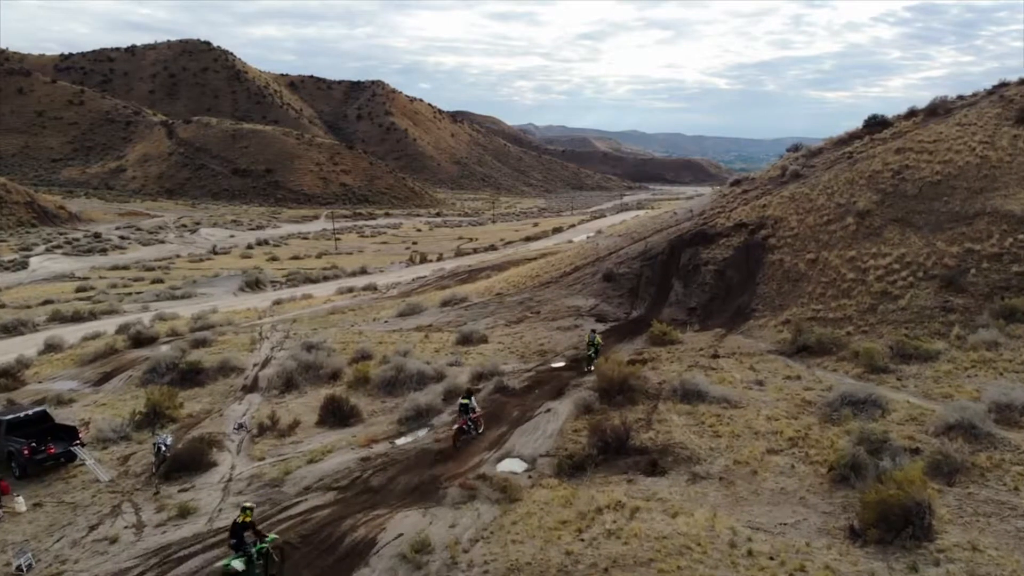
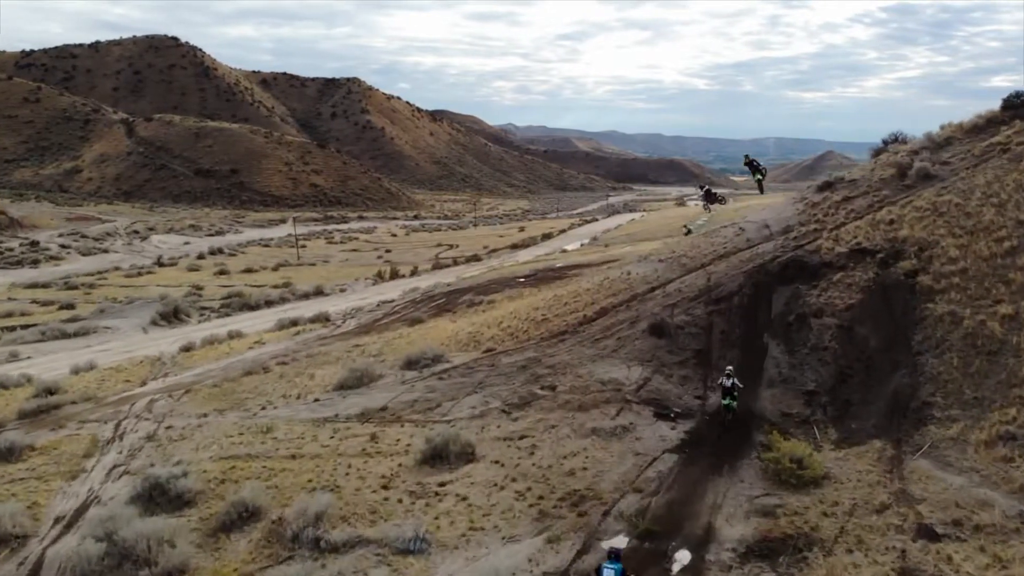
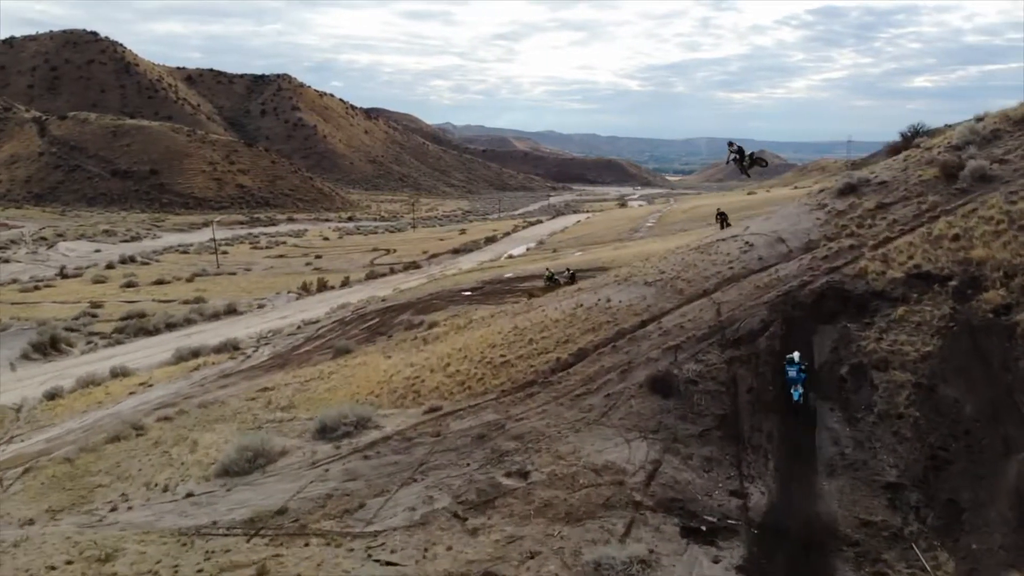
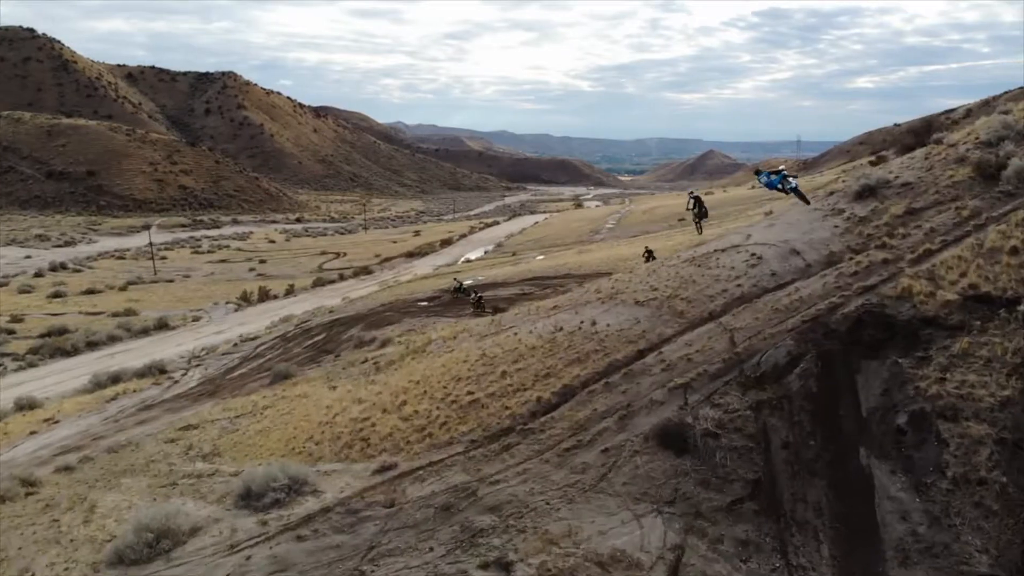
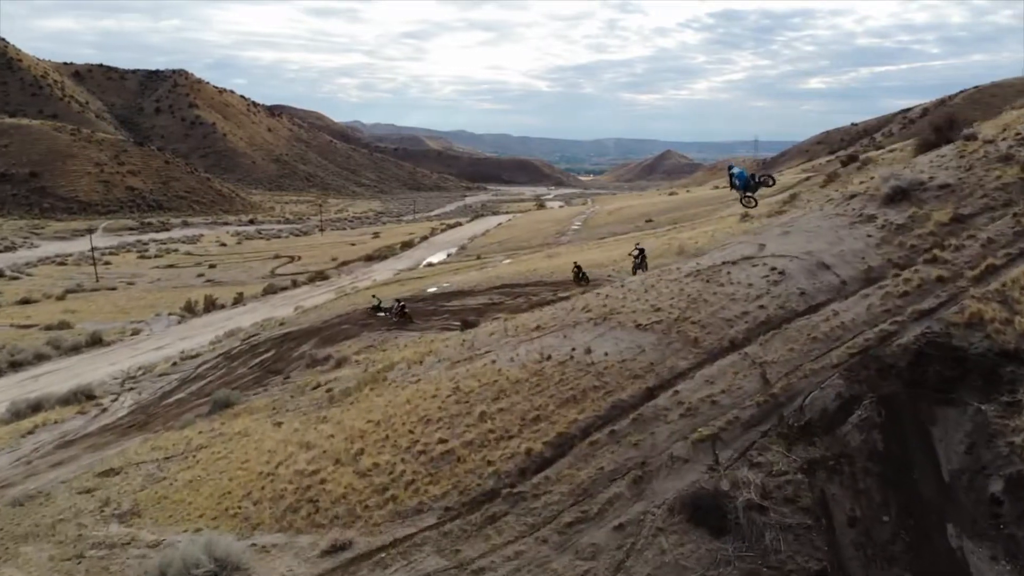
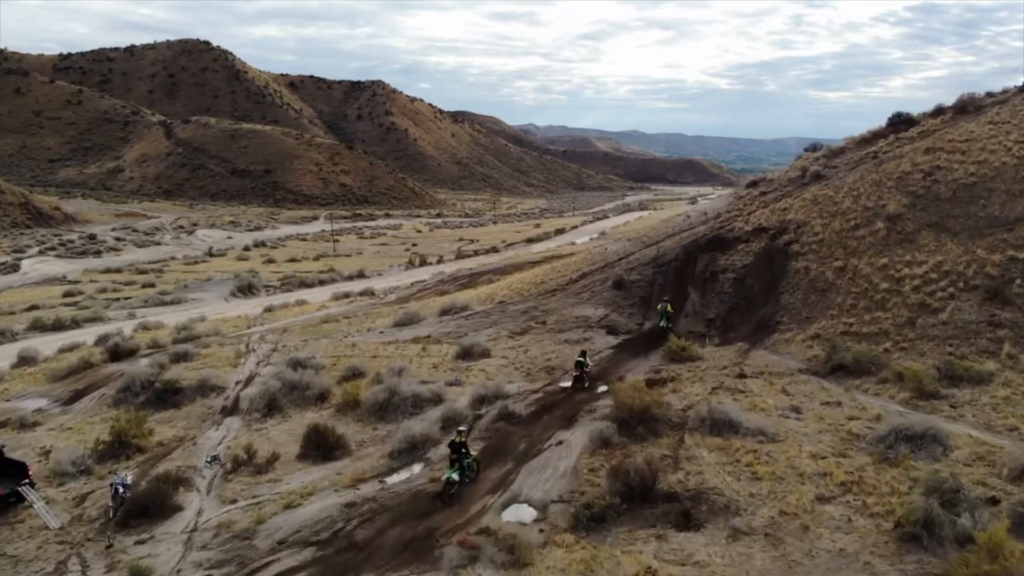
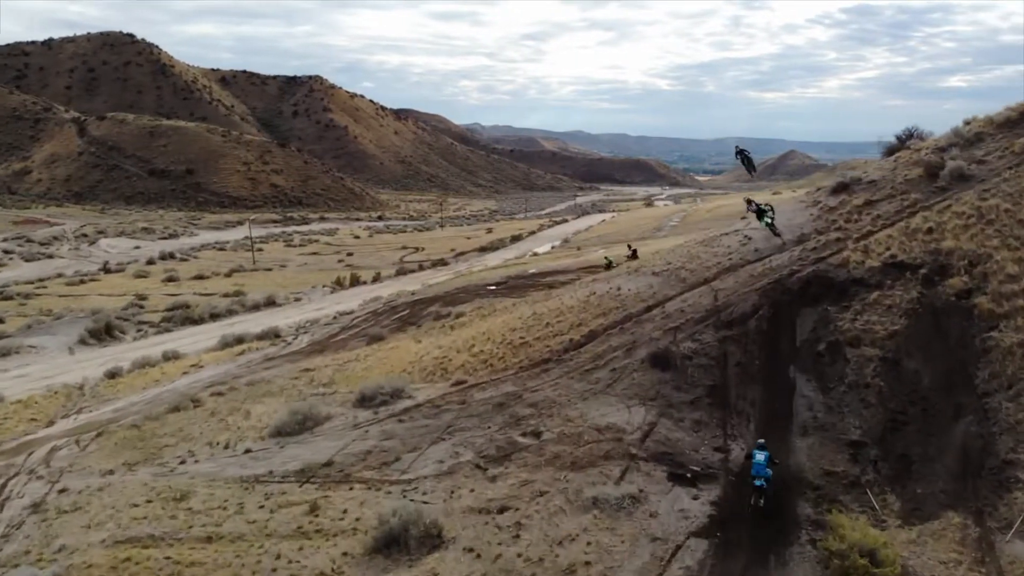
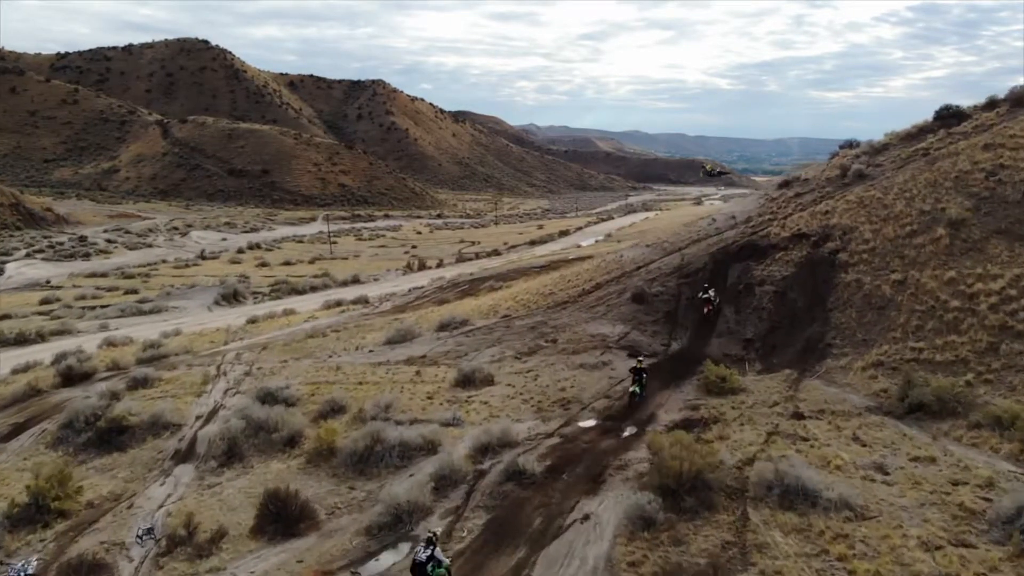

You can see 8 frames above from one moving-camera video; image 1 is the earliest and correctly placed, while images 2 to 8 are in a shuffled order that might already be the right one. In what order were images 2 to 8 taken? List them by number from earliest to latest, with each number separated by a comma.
6, 8, 2, 7, 3, 4, 5
